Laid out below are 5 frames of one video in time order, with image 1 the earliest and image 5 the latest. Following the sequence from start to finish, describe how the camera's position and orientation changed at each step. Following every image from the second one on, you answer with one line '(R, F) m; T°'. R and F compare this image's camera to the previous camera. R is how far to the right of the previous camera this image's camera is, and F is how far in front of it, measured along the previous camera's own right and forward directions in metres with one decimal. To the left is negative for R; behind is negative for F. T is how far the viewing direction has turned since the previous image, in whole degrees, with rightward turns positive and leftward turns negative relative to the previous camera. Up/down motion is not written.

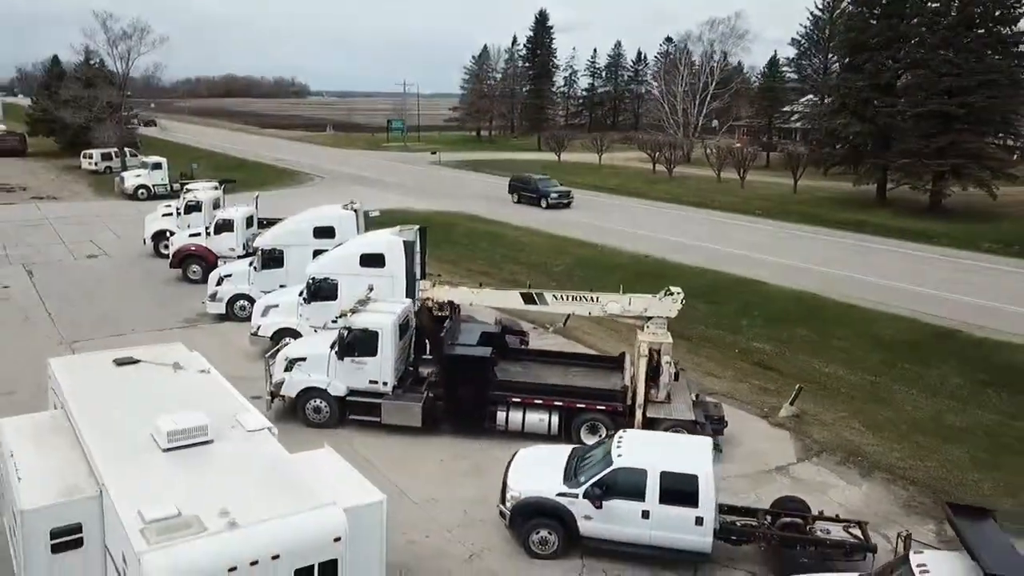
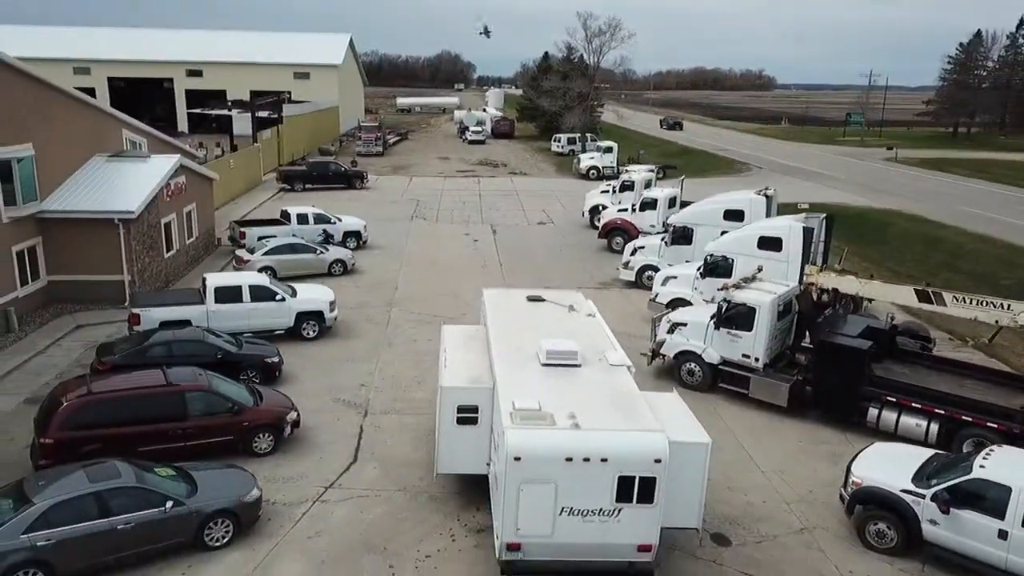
(+1.2, -0.9) m; -30°
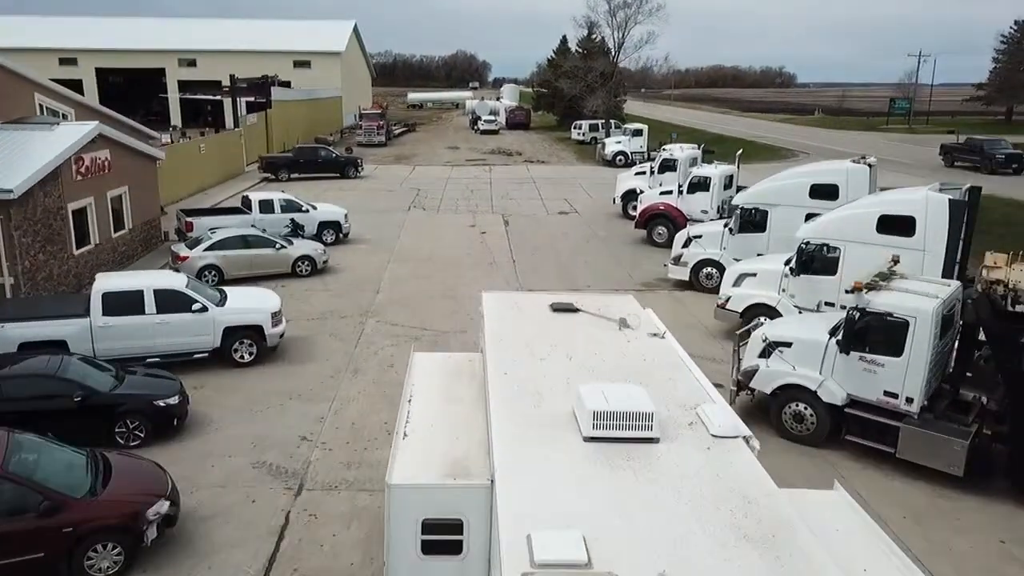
(0.0, +5.3) m; -1°
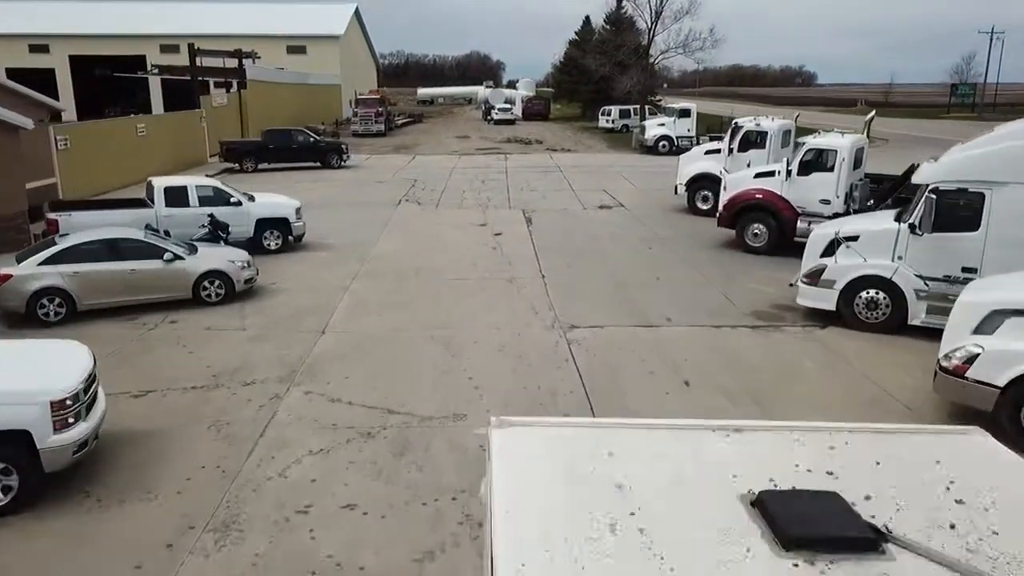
(-0.2, +7.0) m; -1°
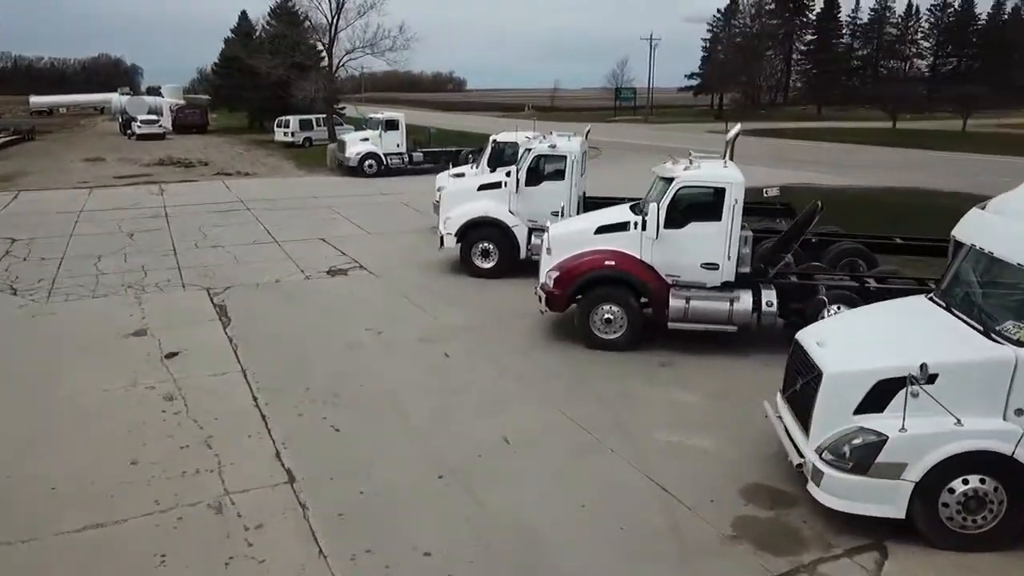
(-0.2, +6.7) m; +23°
